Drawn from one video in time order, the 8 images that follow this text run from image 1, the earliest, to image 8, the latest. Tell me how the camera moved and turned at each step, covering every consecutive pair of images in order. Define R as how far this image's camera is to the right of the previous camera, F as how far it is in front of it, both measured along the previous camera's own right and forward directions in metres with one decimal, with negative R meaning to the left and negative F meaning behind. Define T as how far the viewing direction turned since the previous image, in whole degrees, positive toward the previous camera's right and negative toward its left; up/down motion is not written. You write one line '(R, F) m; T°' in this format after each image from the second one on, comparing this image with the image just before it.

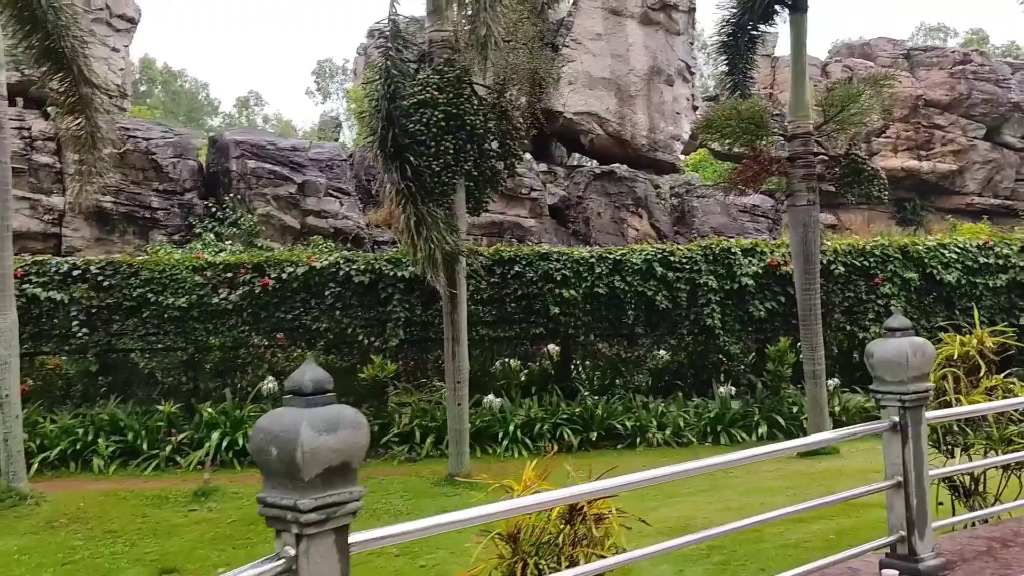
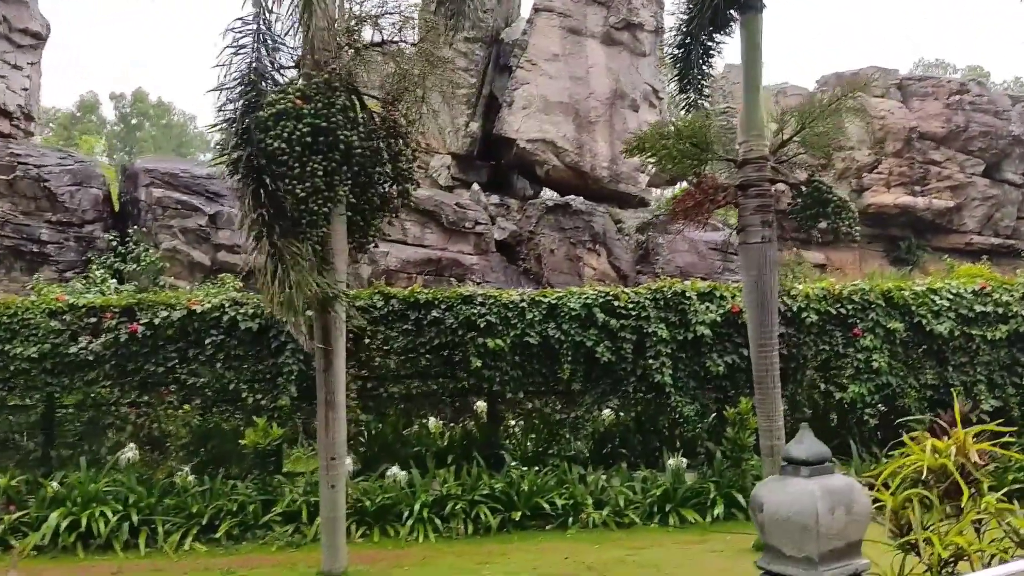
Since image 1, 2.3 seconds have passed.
(+0.6, +1.1) m; 0°
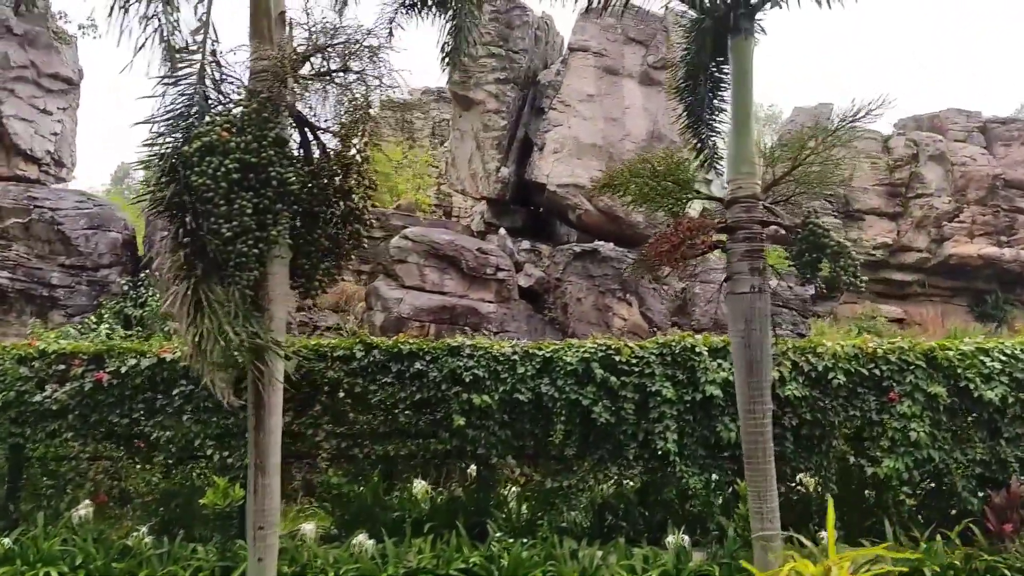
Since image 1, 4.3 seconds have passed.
(+0.7, +0.6) m; -6°
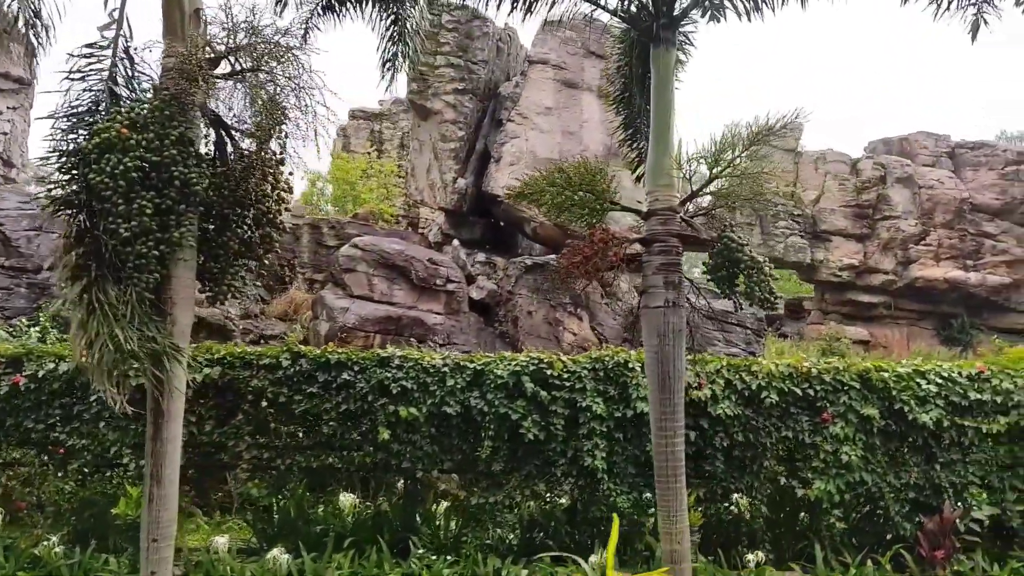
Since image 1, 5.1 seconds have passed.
(+0.4, +0.1) m; +1°
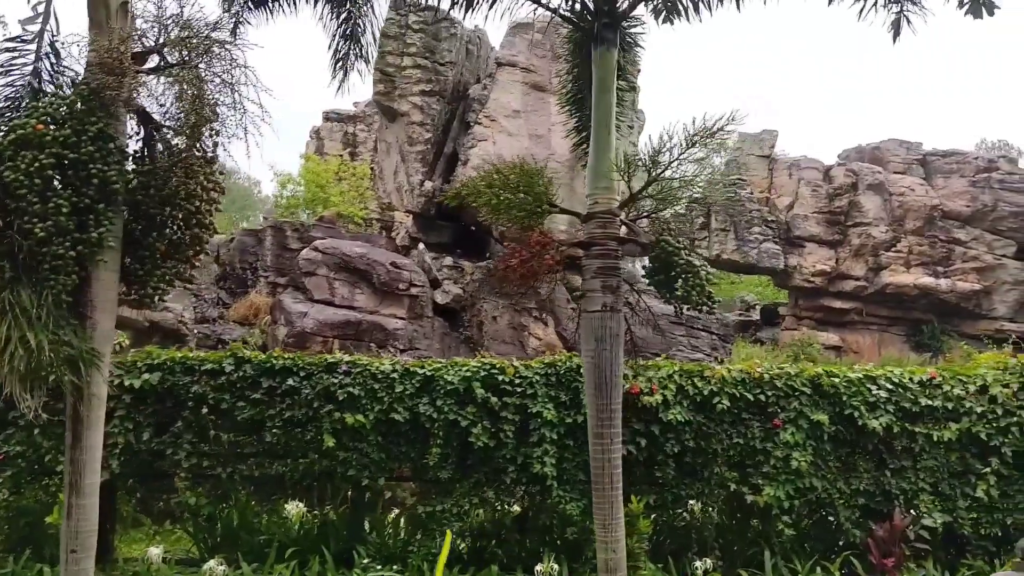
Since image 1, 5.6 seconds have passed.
(+0.2, +0.1) m; +1°
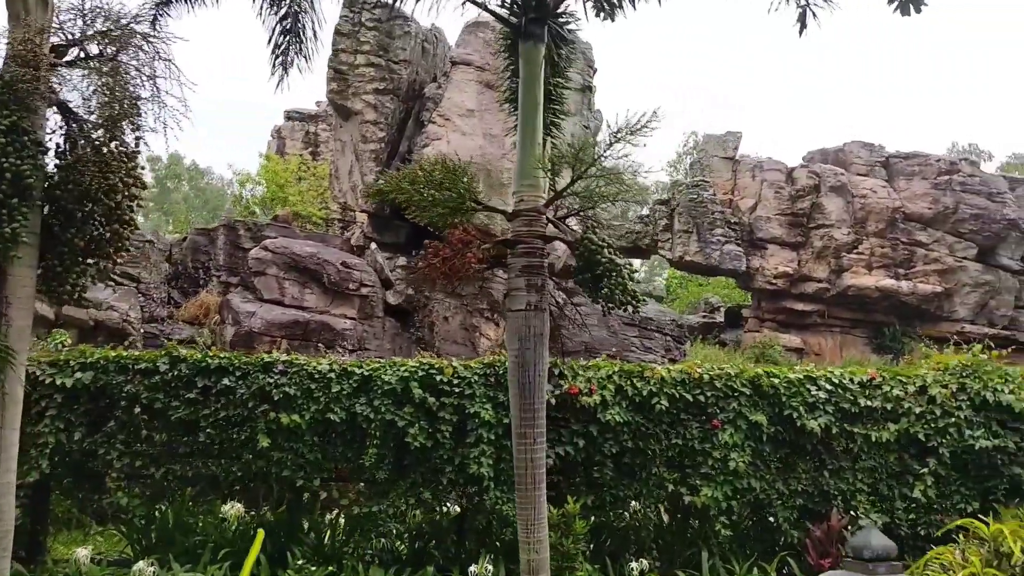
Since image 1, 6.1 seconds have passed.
(+0.3, 0.0) m; +1°
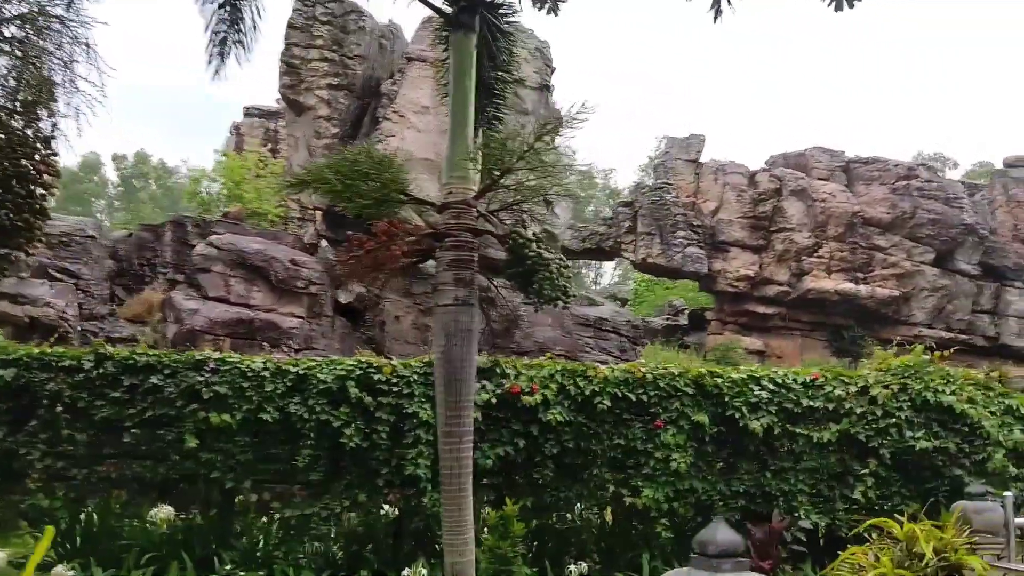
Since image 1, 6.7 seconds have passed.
(+0.2, +0.1) m; +2°
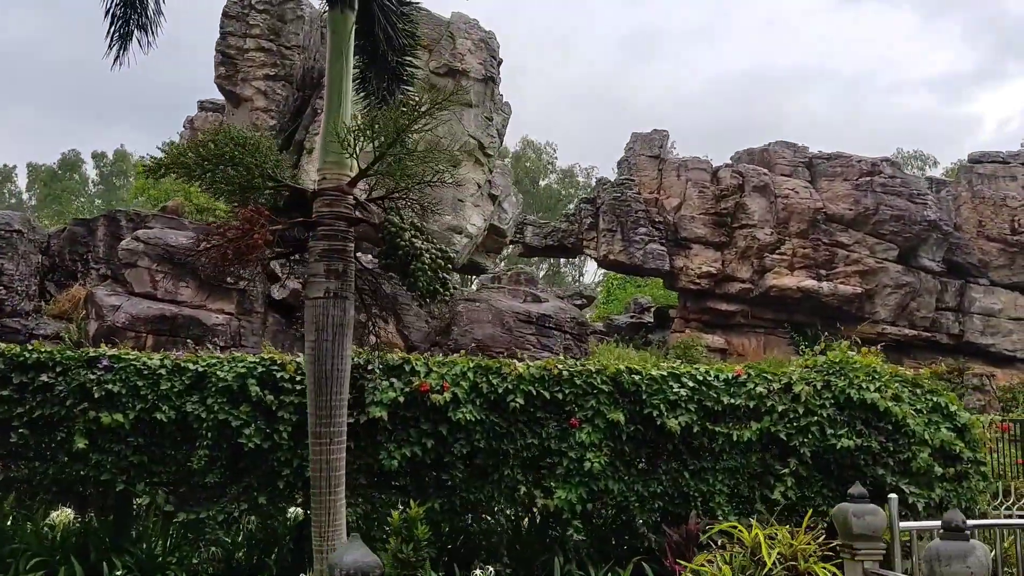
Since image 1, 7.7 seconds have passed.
(+0.5, +0.2) m; +1°
